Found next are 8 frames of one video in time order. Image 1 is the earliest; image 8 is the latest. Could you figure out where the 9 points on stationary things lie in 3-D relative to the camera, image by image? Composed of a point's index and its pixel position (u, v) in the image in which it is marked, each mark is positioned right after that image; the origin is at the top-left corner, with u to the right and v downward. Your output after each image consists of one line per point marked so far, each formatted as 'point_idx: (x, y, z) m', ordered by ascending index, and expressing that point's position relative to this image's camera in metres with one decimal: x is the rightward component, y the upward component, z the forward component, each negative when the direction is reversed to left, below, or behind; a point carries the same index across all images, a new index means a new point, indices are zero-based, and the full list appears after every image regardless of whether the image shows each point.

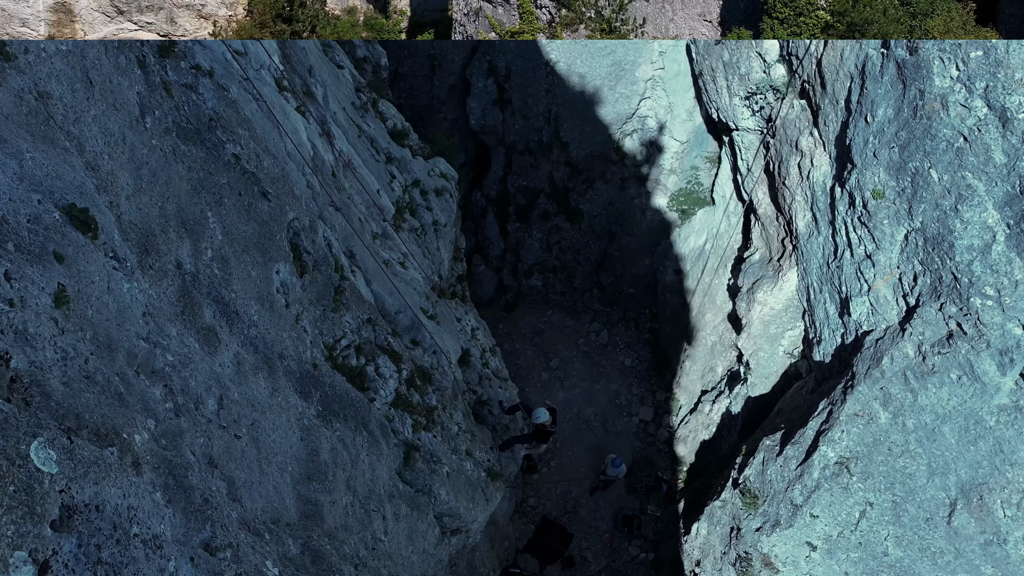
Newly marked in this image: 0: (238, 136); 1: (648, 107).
0: (-2.9, +1.6, +7.9) m
1: (+3.7, +5.0, +19.9) m
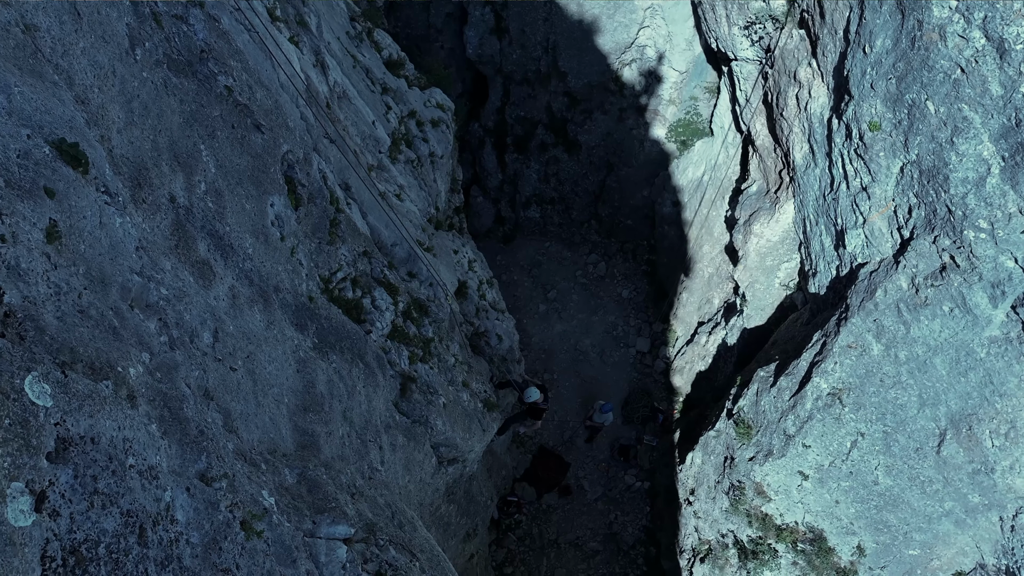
0: (-3.0, +2.3, +7.6) m
1: (+3.6, +6.8, +19.3) m
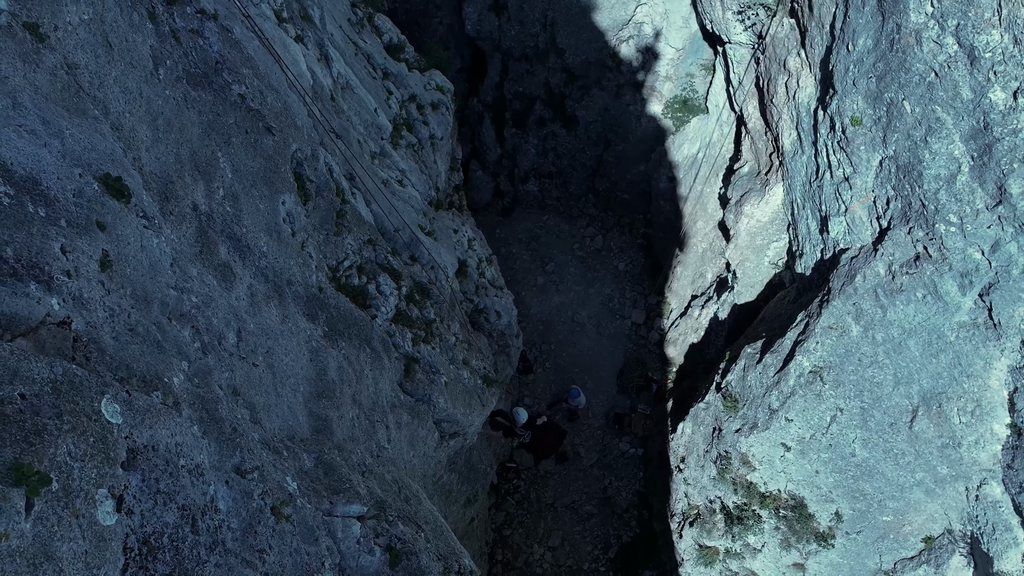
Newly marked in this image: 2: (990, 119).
0: (-3.0, +2.3, +8.1) m
1: (+3.6, +7.5, +19.5) m
2: (+5.6, +2.0, +8.5) m
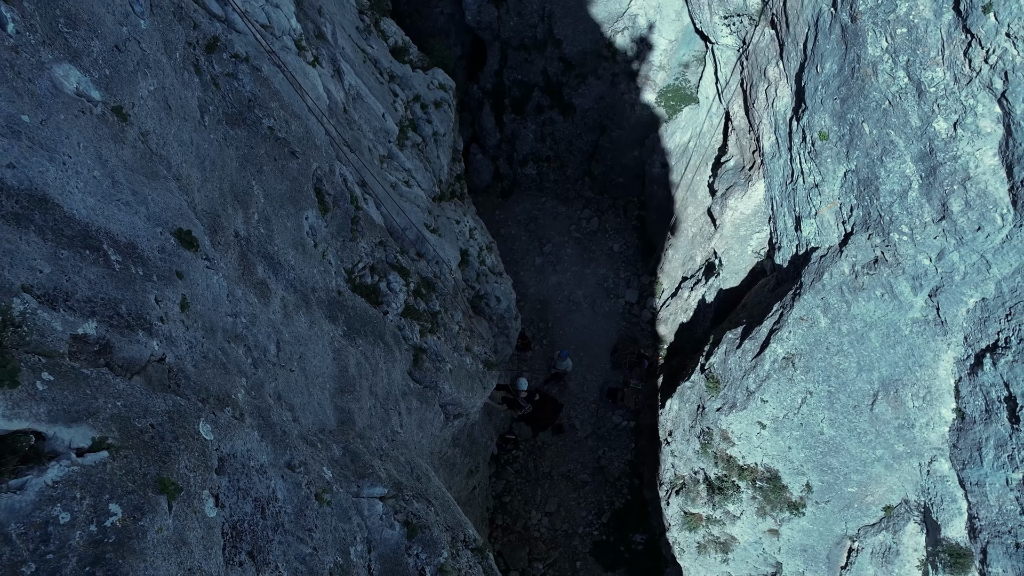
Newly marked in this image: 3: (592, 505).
0: (-3.0, +2.2, +9.1) m
1: (+3.5, +7.9, +20.3) m
2: (+5.6, +1.9, +9.6) m
3: (+2.1, -5.6, +19.0) m
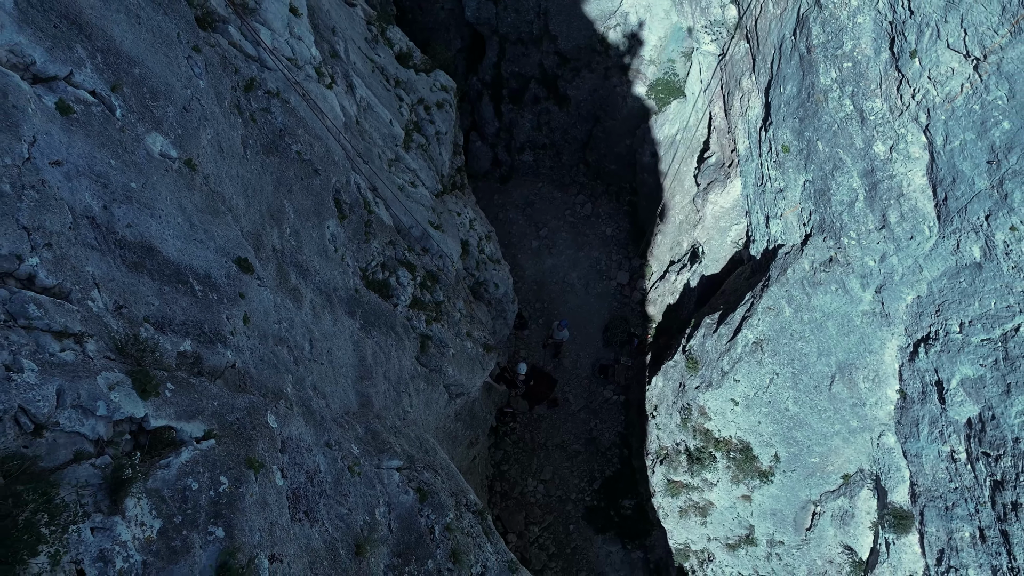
0: (-3.1, +2.2, +10.6) m
1: (+3.5, +8.3, +21.5) m
2: (+5.5, +1.9, +11.0) m
3: (+2.1, -5.3, +20.7) m
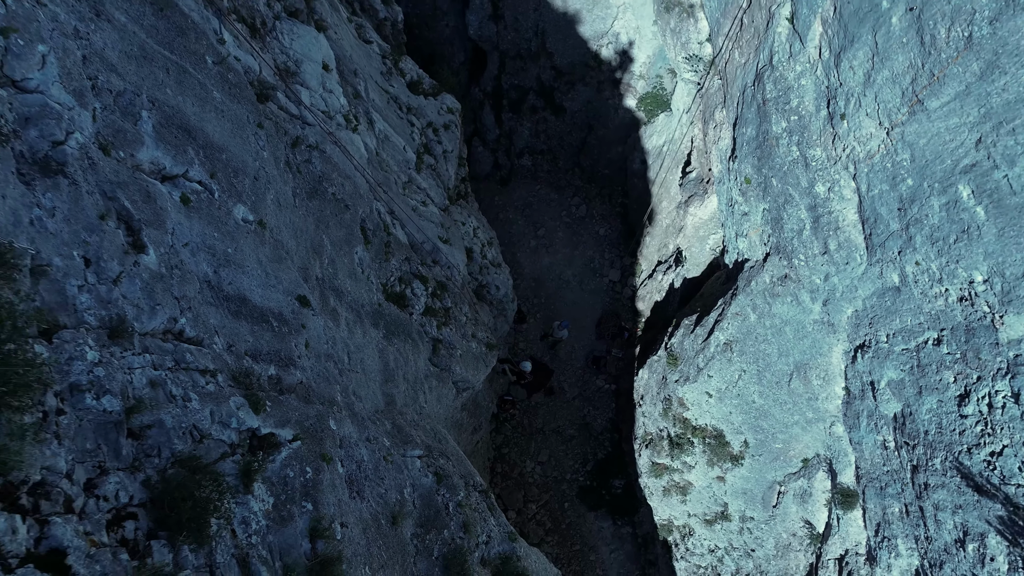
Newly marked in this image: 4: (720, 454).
0: (-3.1, +1.9, +12.6) m
1: (+3.5, +8.3, +23.4) m
2: (+5.5, +1.6, +13.1) m
3: (+2.1, -5.3, +23.0) m
4: (+5.1, -4.1, +18.2) m
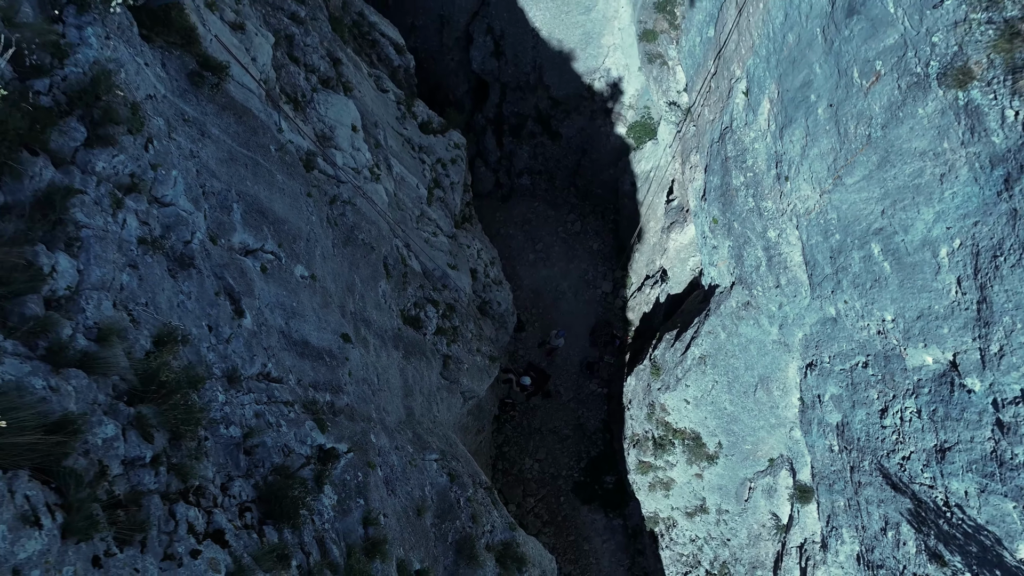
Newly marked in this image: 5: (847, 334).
0: (-3.1, +1.2, +15.0) m
1: (+3.5, +7.7, +25.7) m
2: (+5.5, +0.9, +15.5) m
3: (+2.1, -5.8, +25.4) m
4: (+5.1, -4.7, +20.7) m
5: (+6.5, -0.9, +14.2) m
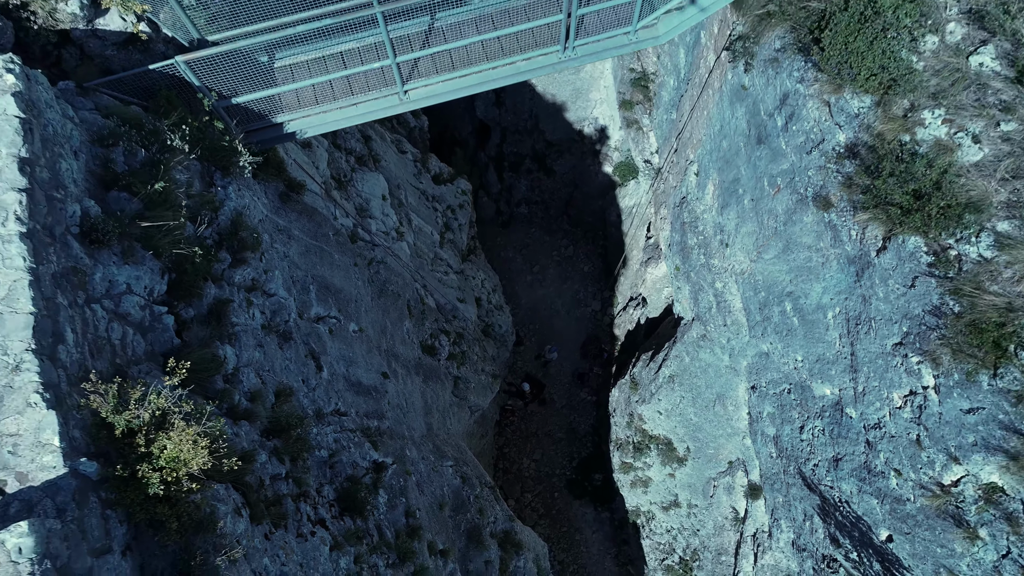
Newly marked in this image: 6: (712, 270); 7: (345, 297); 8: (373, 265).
0: (-3.1, +0.2, +18.8) m
1: (+3.4, +6.8, +29.5) m
2: (+5.5, -0.1, +19.3) m
3: (+2.0, -6.8, +29.3) m
4: (+5.1, -5.7, +24.5) m
5: (+6.5, -1.9, +18.0) m
6: (+5.3, +0.5, +19.2) m
7: (-3.5, -0.2, +15.5) m
8: (-3.5, +0.4, +18.0) m
